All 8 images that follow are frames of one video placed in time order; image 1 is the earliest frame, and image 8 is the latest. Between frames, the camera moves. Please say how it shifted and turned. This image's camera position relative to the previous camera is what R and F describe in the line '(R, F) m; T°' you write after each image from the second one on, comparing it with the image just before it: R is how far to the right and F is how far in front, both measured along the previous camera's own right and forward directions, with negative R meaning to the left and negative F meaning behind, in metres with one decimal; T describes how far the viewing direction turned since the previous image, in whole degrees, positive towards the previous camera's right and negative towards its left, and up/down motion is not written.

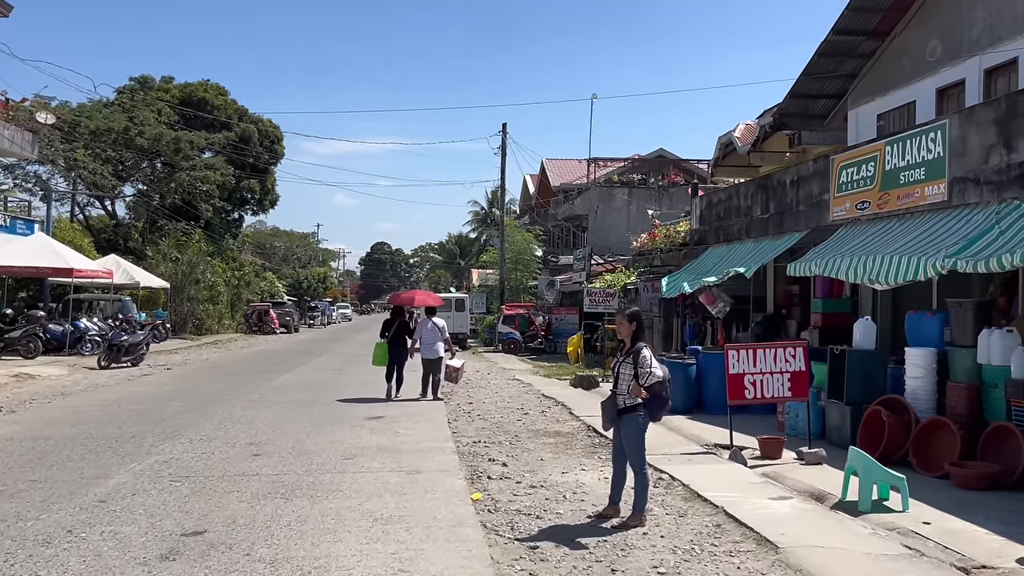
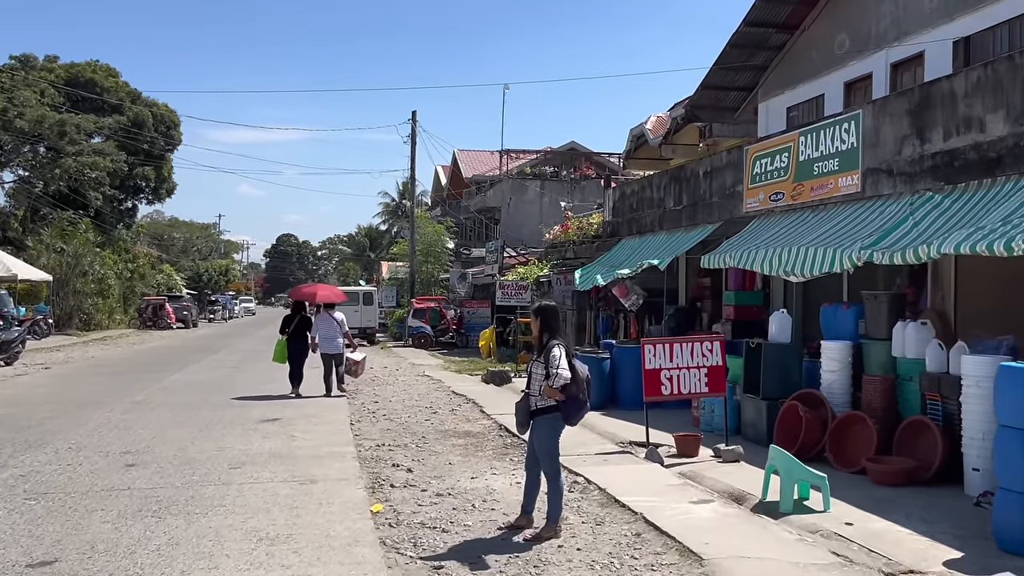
(+0.1, +0.6) m; +6°
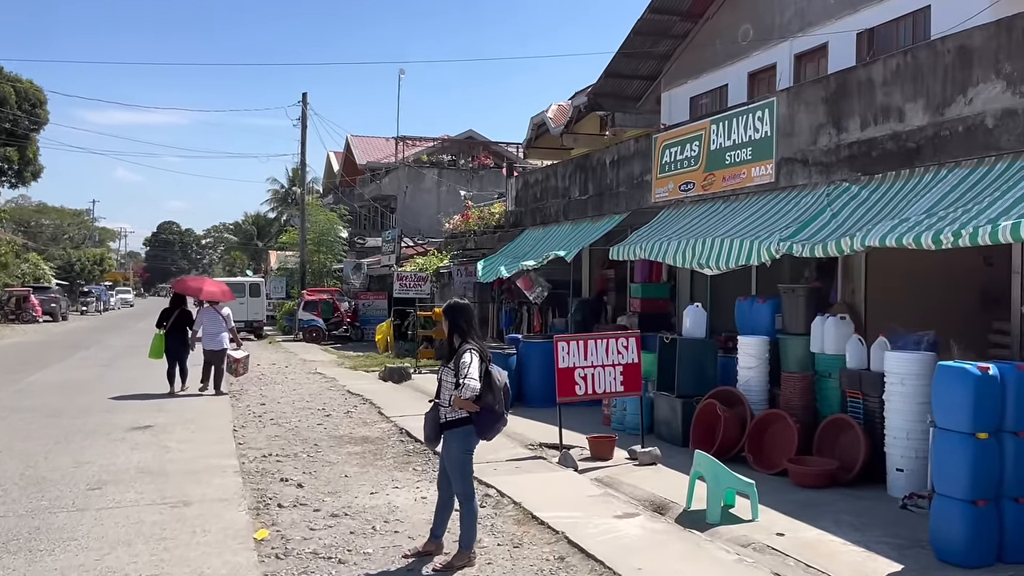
(-0.1, +0.7) m; +7°
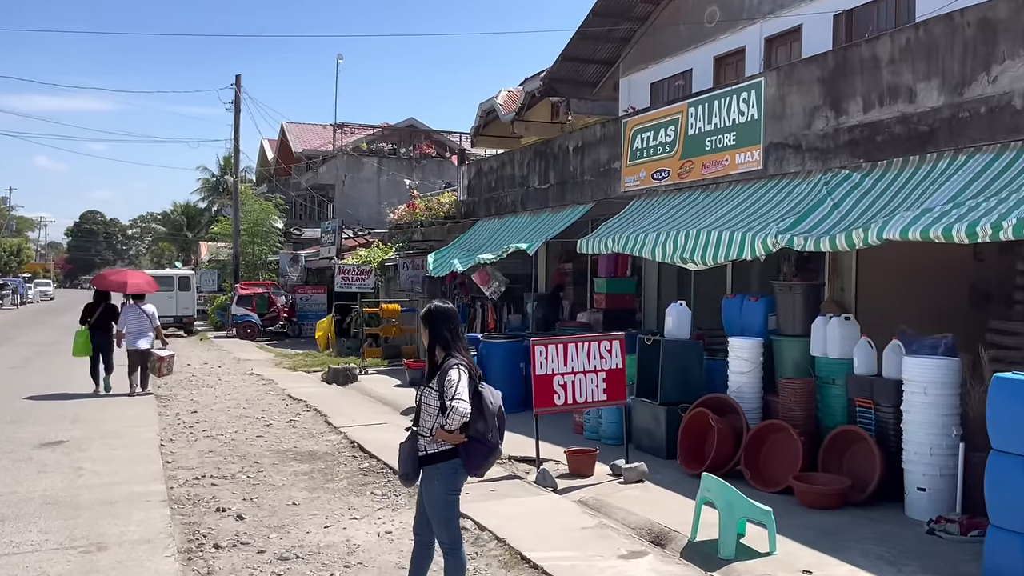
(-0.3, +1.0) m; +4°
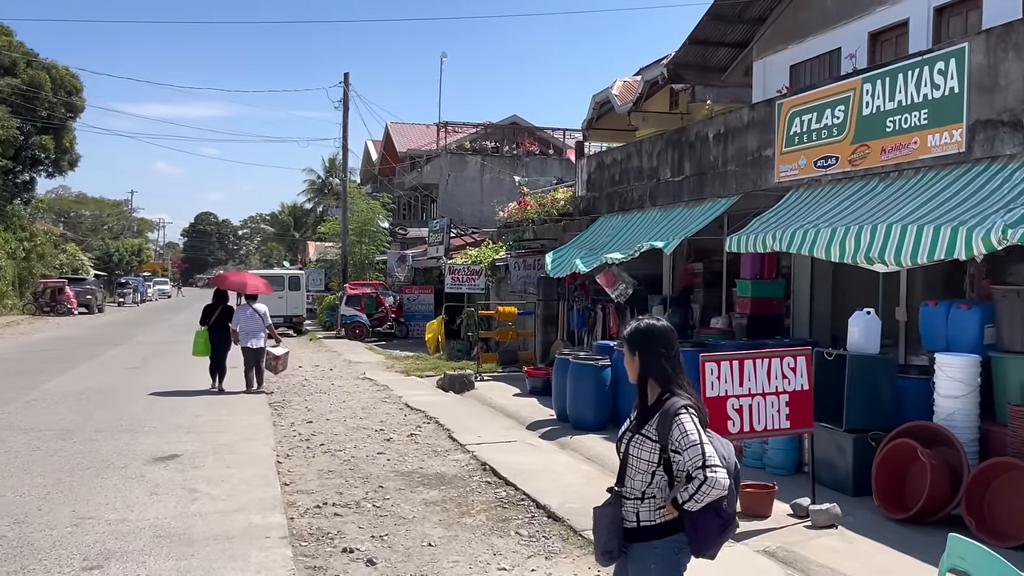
(-0.5, +1.0) m; -7°
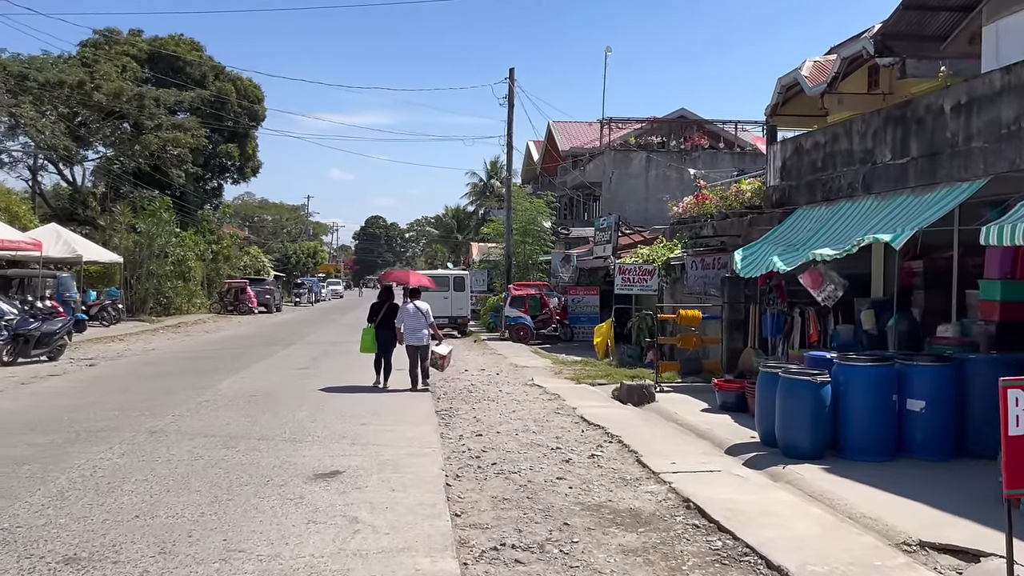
(-0.4, +1.2) m; -11°
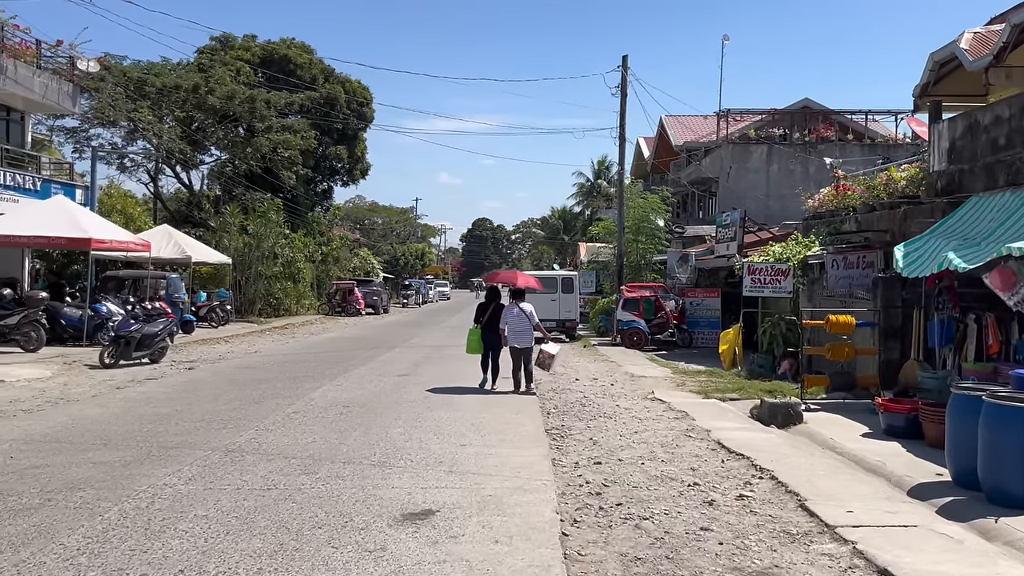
(-0.2, +1.4) m; -7°
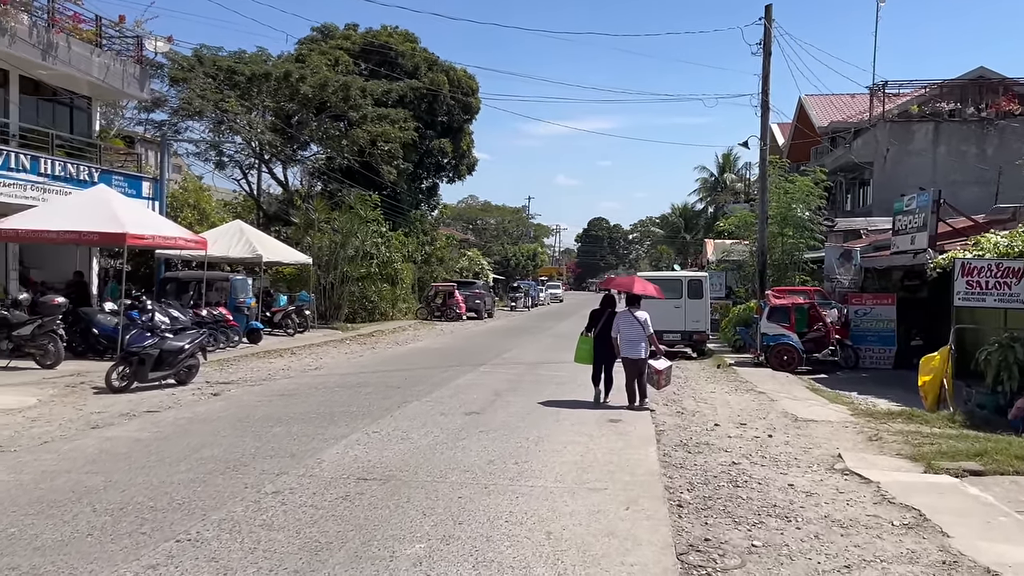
(+0.1, +4.1) m; -8°
